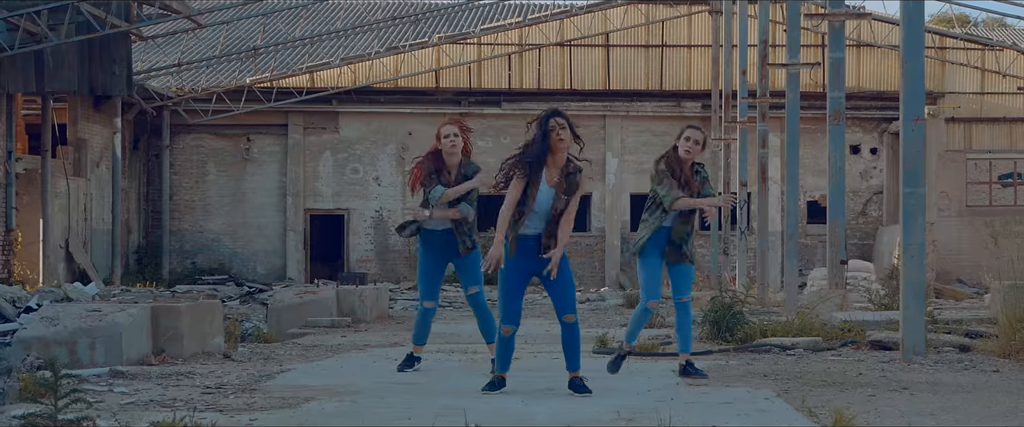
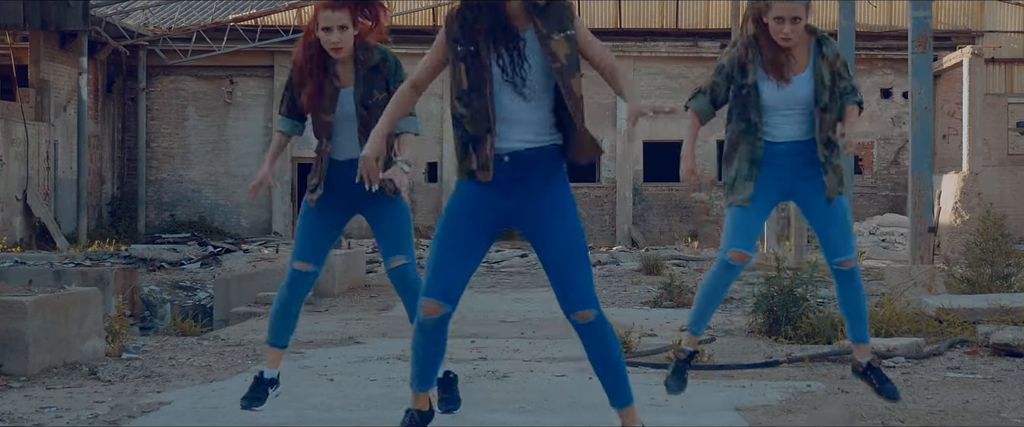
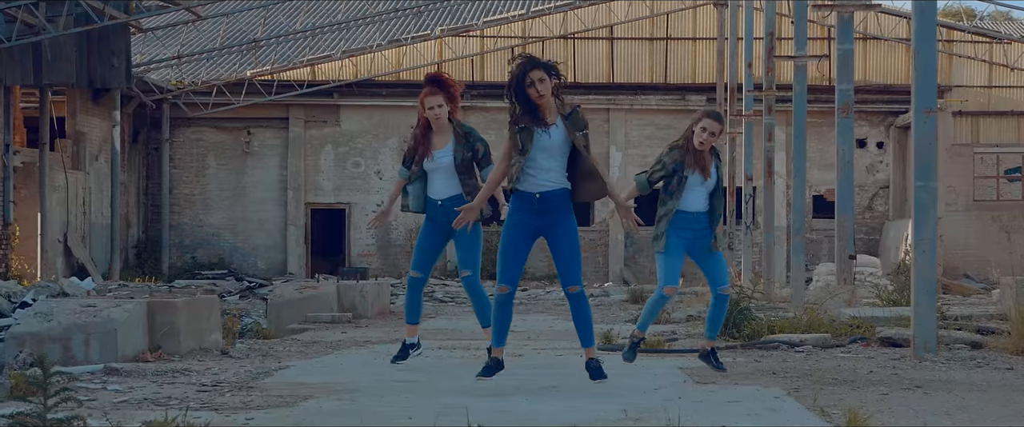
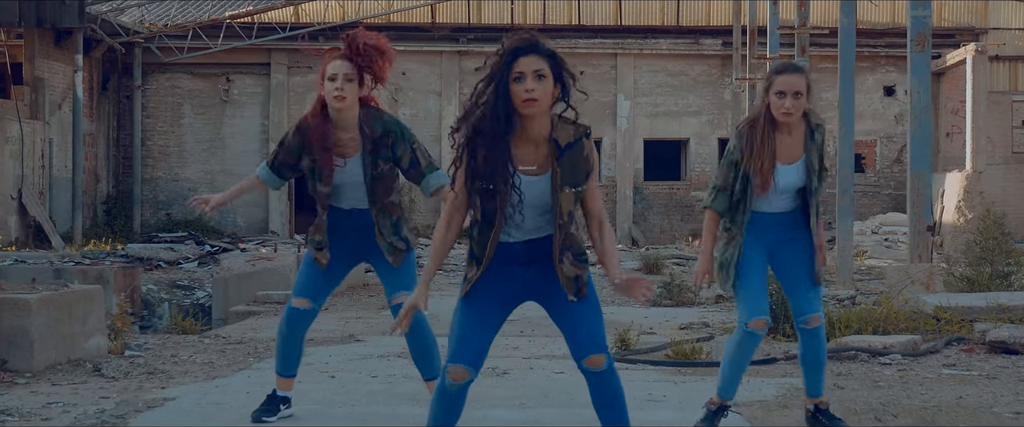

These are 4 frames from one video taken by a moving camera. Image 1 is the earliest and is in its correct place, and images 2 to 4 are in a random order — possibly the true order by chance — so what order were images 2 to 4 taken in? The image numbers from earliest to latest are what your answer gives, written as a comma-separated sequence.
3, 4, 2
